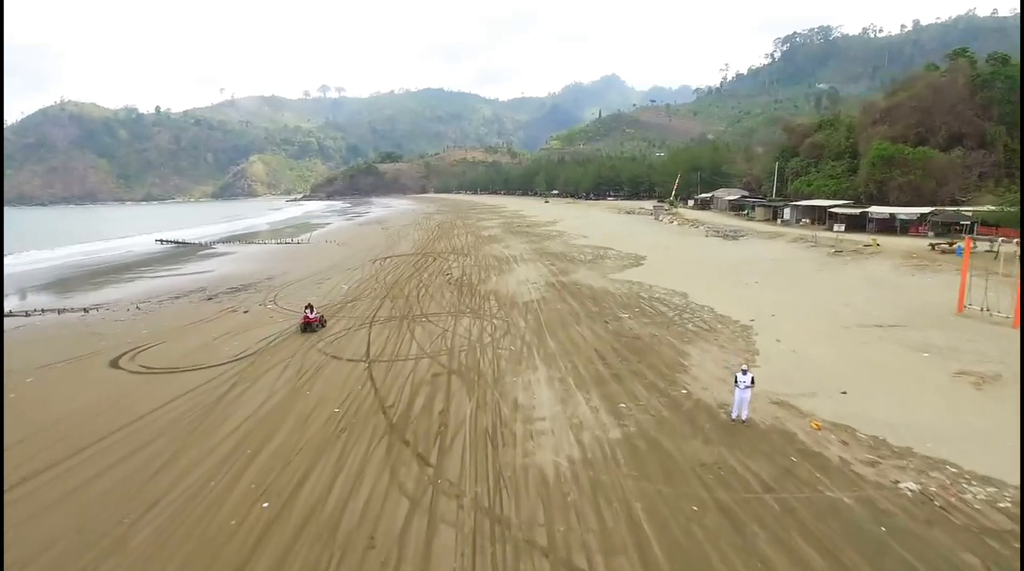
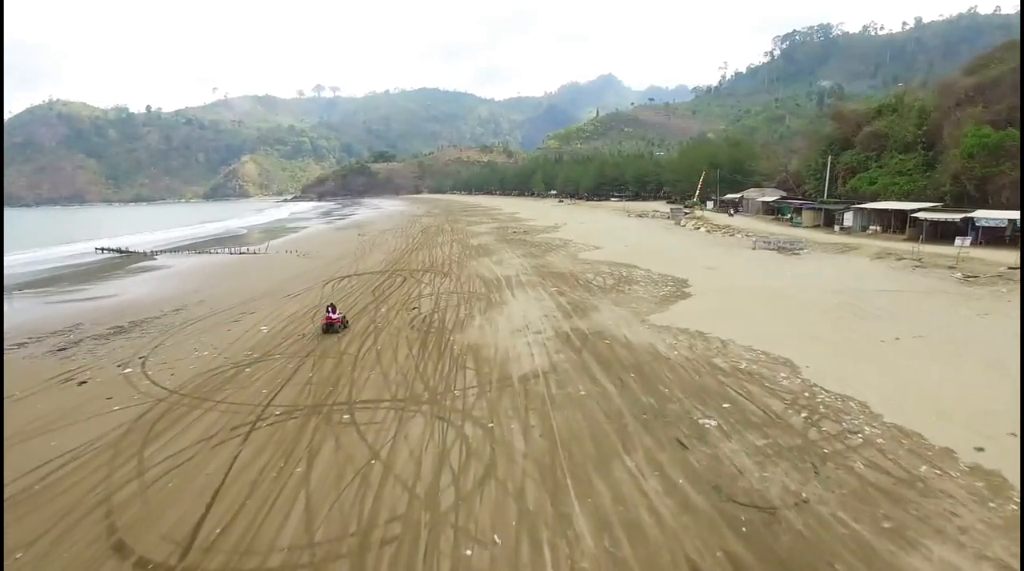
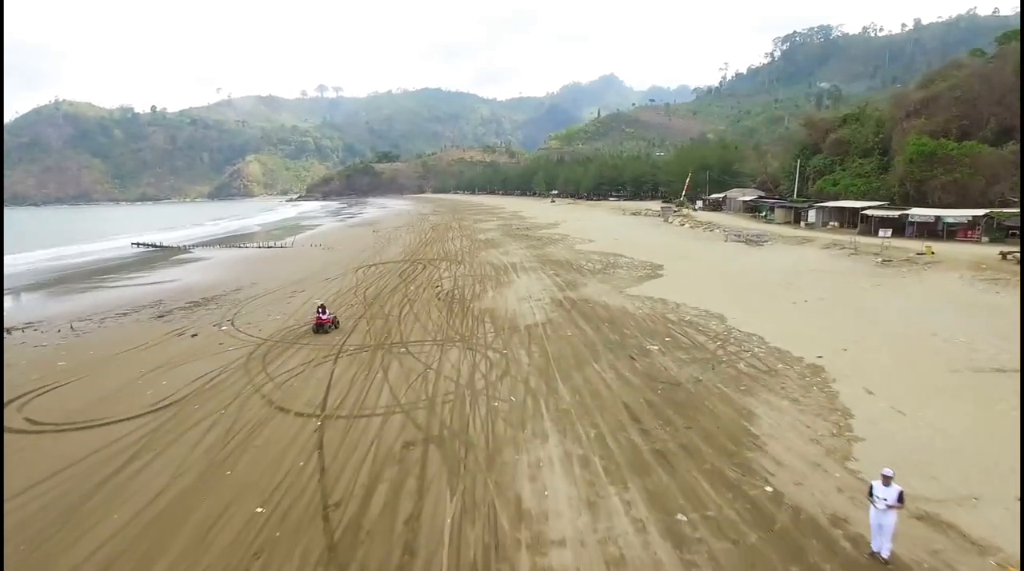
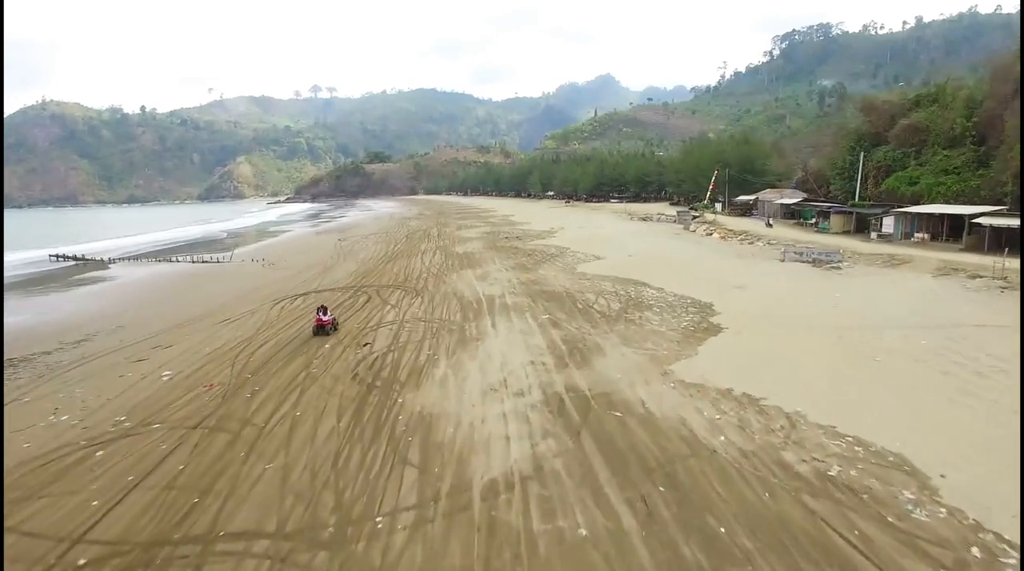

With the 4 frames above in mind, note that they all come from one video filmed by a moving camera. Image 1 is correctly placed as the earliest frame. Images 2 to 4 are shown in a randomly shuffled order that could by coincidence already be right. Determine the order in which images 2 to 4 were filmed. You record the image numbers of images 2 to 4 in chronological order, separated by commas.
3, 2, 4
